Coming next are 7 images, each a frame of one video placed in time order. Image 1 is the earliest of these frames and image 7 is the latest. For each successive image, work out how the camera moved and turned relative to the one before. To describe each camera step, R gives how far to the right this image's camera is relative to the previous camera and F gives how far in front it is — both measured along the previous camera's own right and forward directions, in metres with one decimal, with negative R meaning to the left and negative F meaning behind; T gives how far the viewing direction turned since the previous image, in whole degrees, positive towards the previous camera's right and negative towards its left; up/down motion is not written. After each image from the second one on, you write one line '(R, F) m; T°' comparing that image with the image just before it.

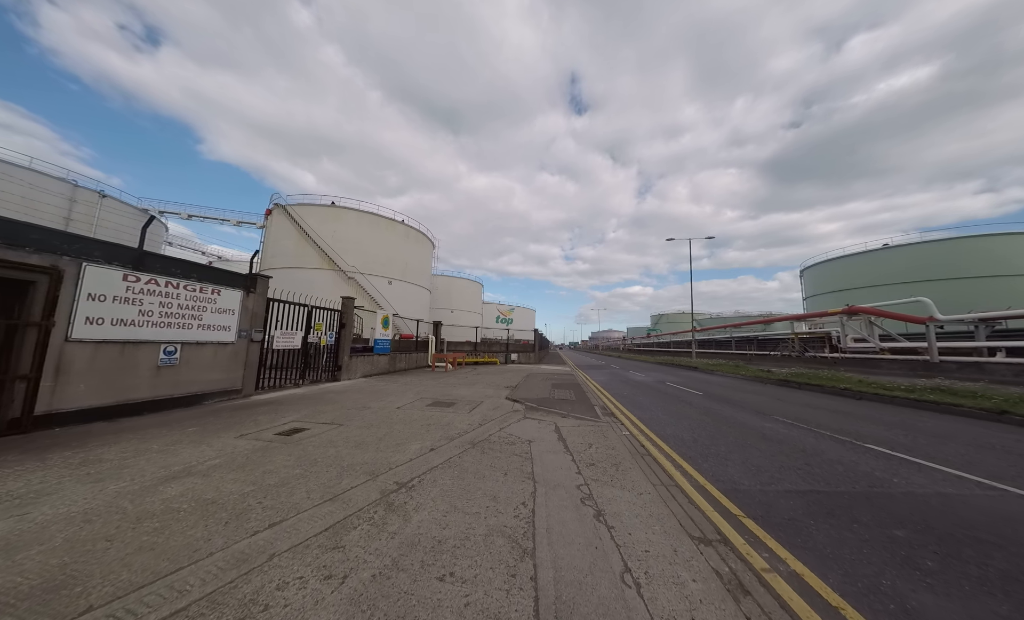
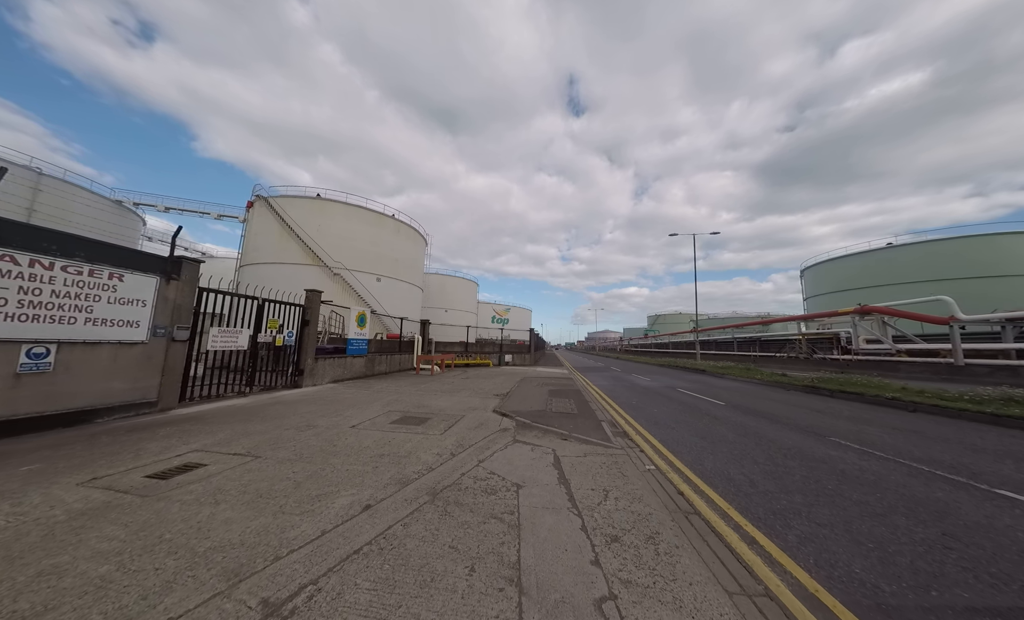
(+0.2, +1.6) m; +1°
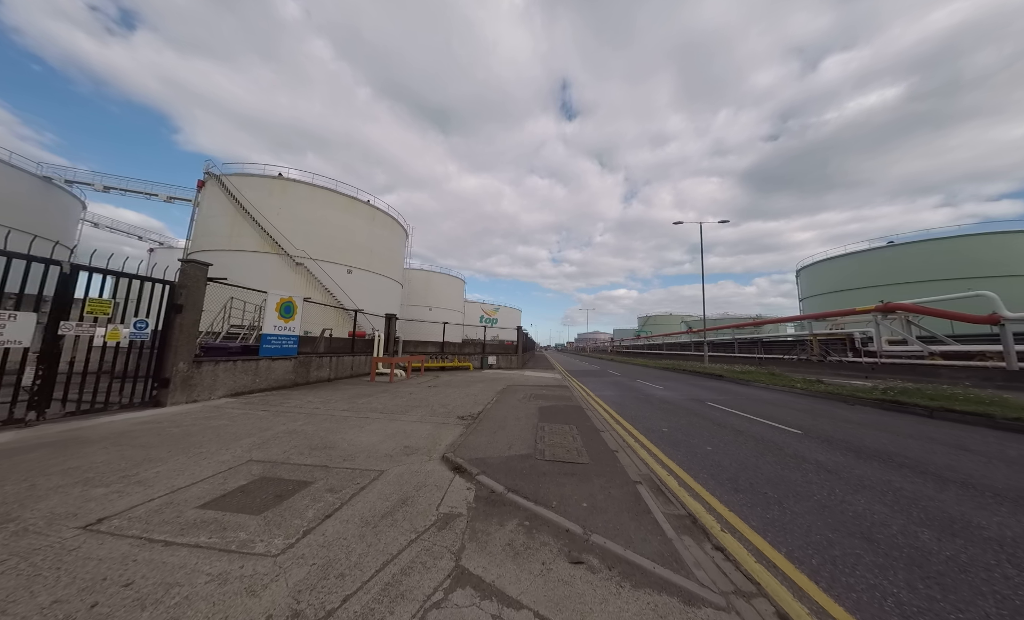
(+0.4, +3.1) m; +2°
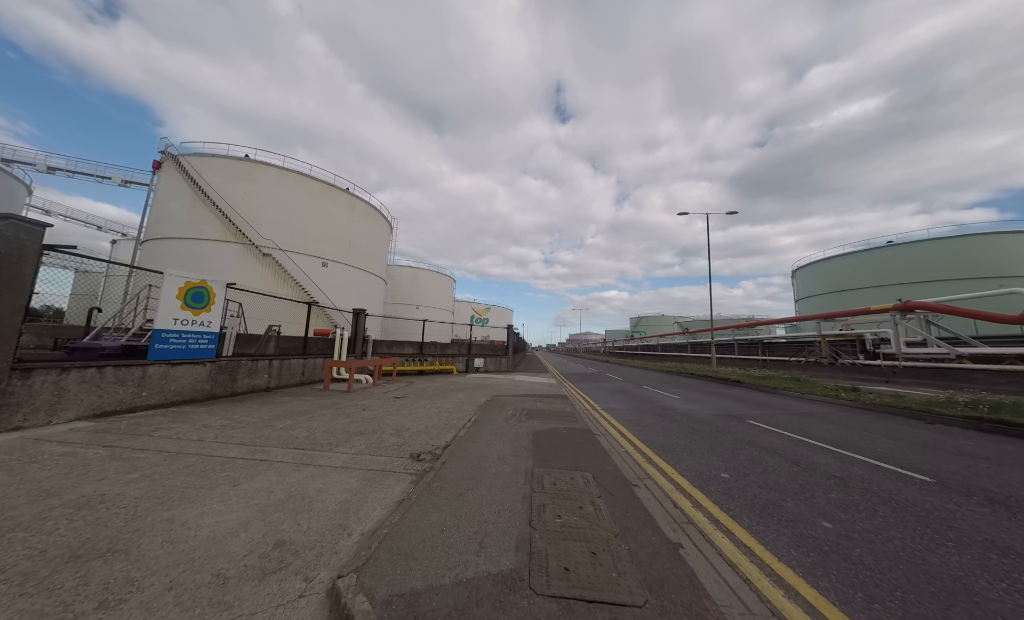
(+0.1, +2.2) m; +2°
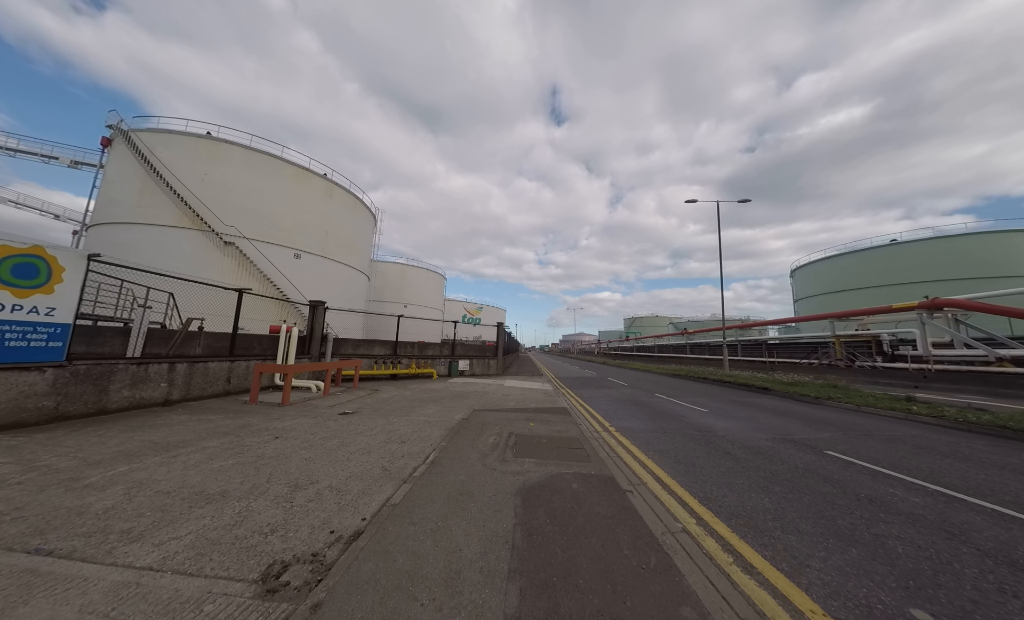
(+0.2, +2.2) m; +1°
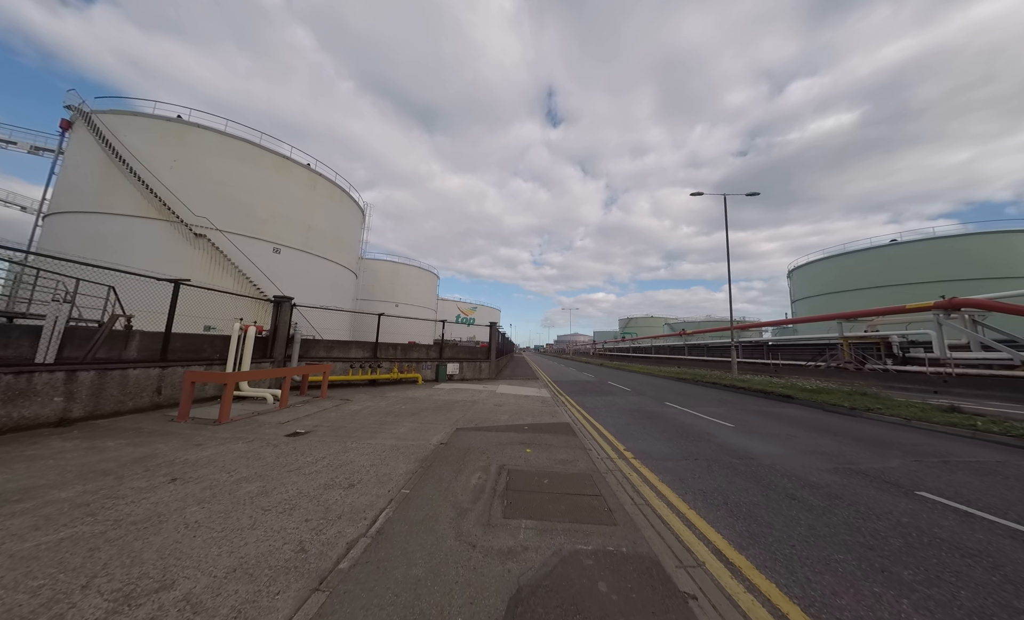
(0.0, +1.3) m; +1°
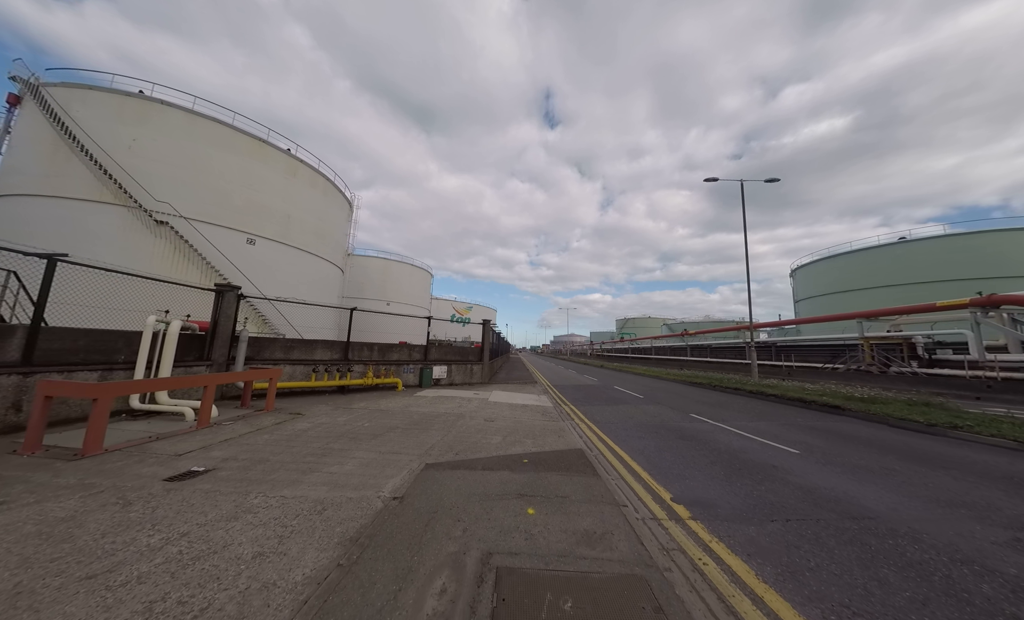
(0.0, +1.7) m; +1°
